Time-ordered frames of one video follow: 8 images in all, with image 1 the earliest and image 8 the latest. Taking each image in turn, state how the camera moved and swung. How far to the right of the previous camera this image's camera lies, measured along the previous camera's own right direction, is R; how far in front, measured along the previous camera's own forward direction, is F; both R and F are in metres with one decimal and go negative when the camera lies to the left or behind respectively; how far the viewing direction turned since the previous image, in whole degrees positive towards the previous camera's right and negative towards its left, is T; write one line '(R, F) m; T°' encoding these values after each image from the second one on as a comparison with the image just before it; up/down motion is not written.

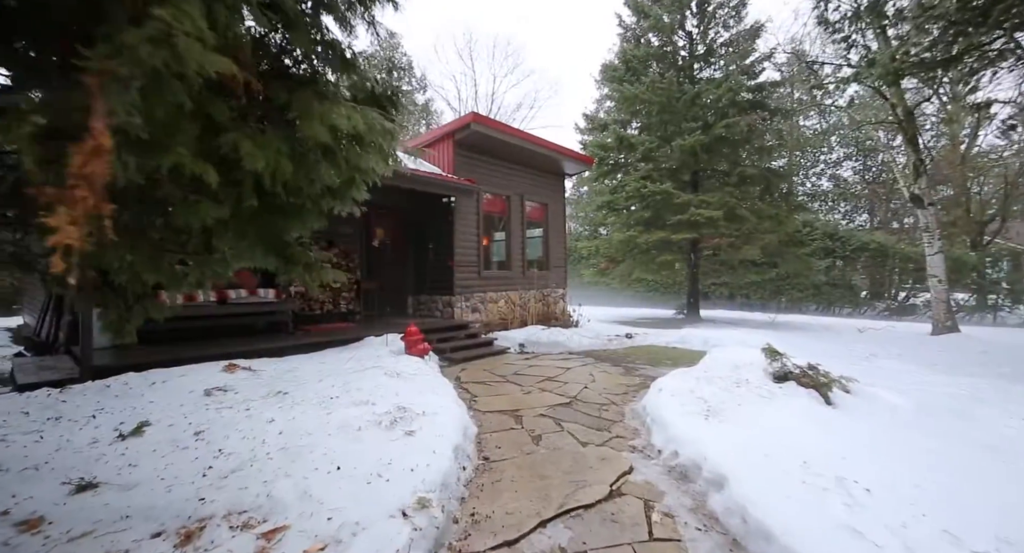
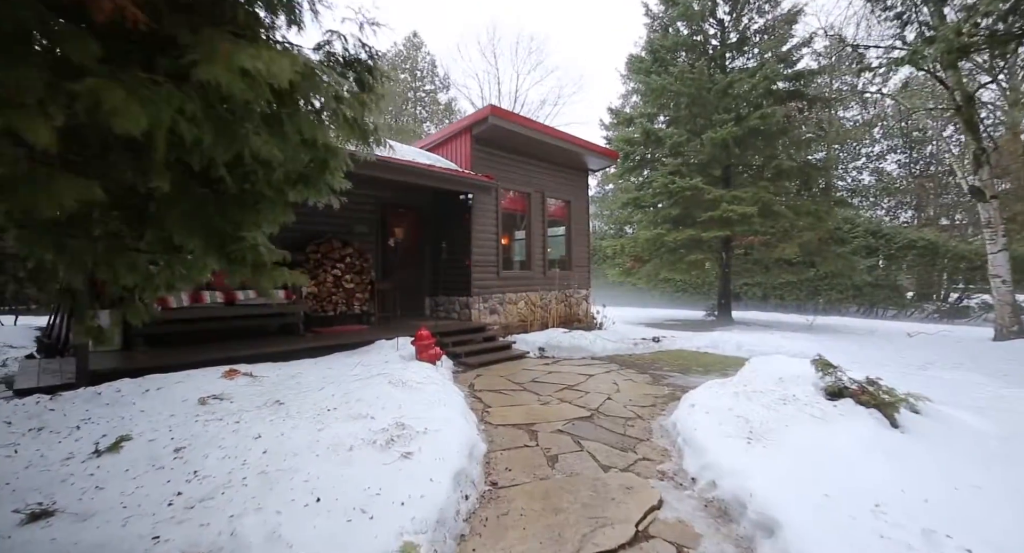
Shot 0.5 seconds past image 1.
(+0.1, +0.4) m; -3°
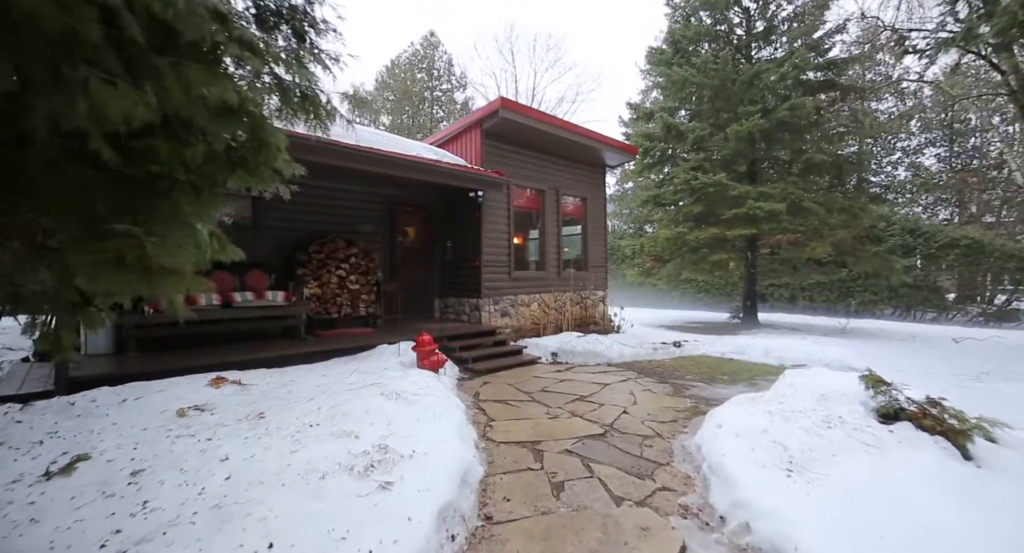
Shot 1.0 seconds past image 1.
(+0.1, +0.4) m; -2°
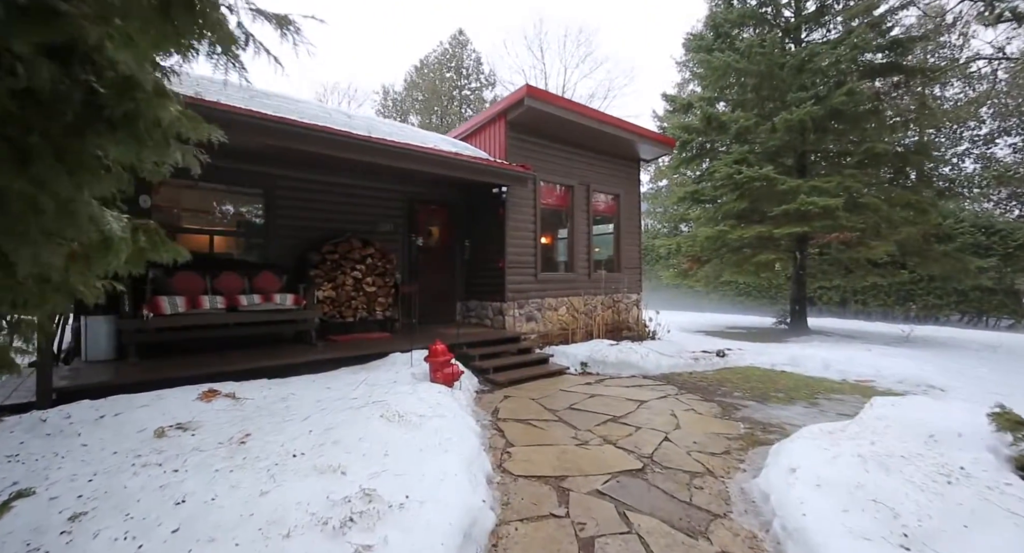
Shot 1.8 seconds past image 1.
(+0.1, +0.5) m; -4°
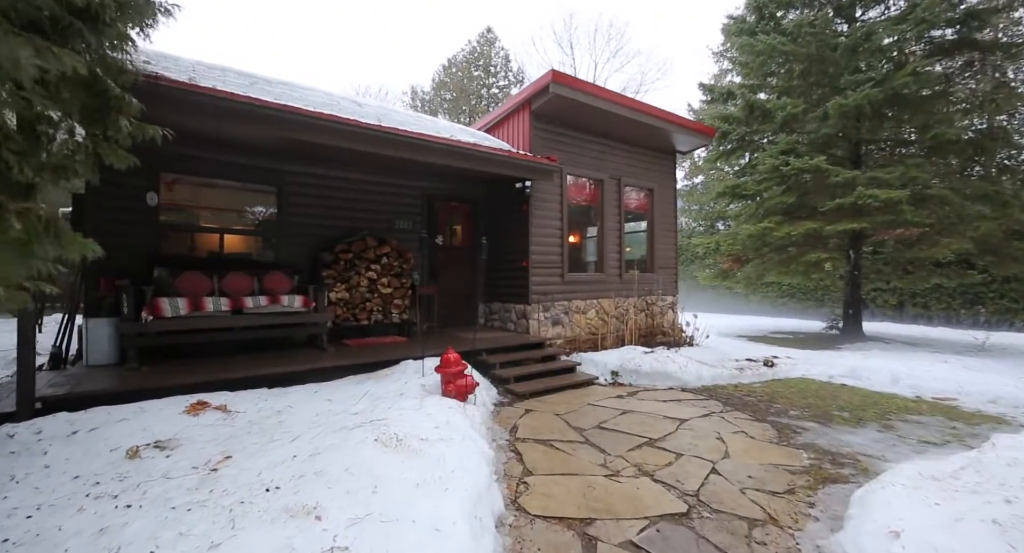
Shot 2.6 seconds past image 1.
(+0.1, +0.5) m; -4°
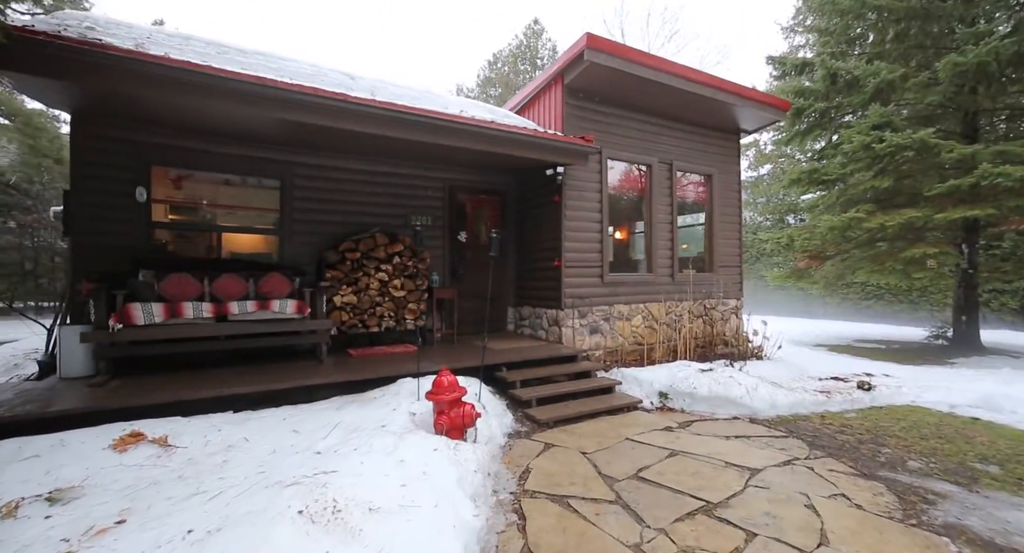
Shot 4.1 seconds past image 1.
(+0.3, +0.8) m; -7°
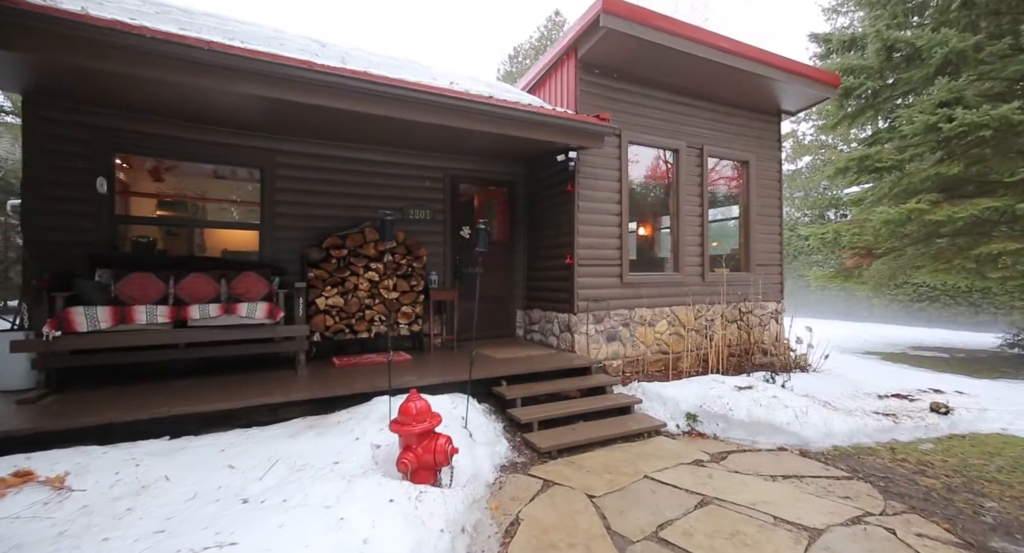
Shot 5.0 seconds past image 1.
(+0.2, +0.6) m; -3°
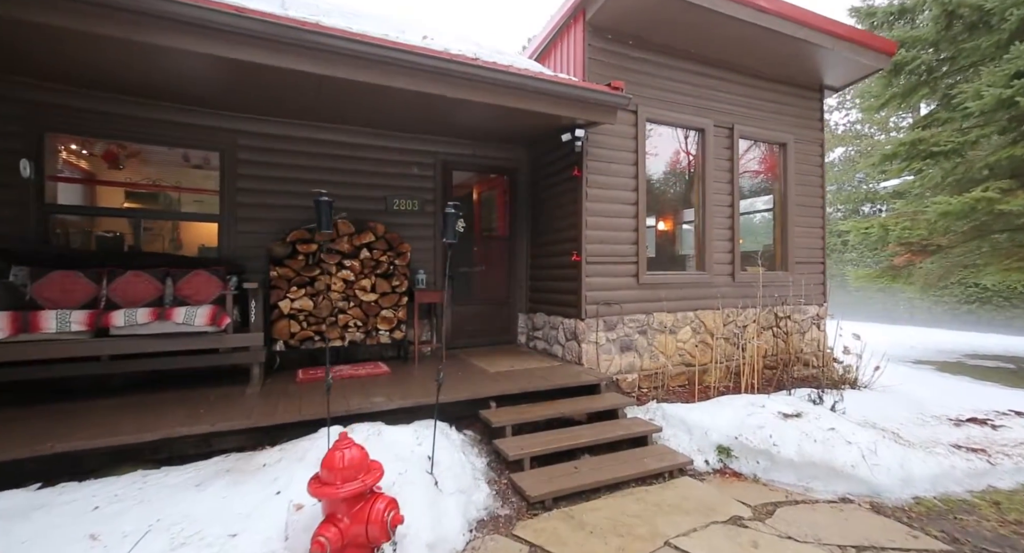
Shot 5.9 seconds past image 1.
(+0.2, +0.7) m; -2°
